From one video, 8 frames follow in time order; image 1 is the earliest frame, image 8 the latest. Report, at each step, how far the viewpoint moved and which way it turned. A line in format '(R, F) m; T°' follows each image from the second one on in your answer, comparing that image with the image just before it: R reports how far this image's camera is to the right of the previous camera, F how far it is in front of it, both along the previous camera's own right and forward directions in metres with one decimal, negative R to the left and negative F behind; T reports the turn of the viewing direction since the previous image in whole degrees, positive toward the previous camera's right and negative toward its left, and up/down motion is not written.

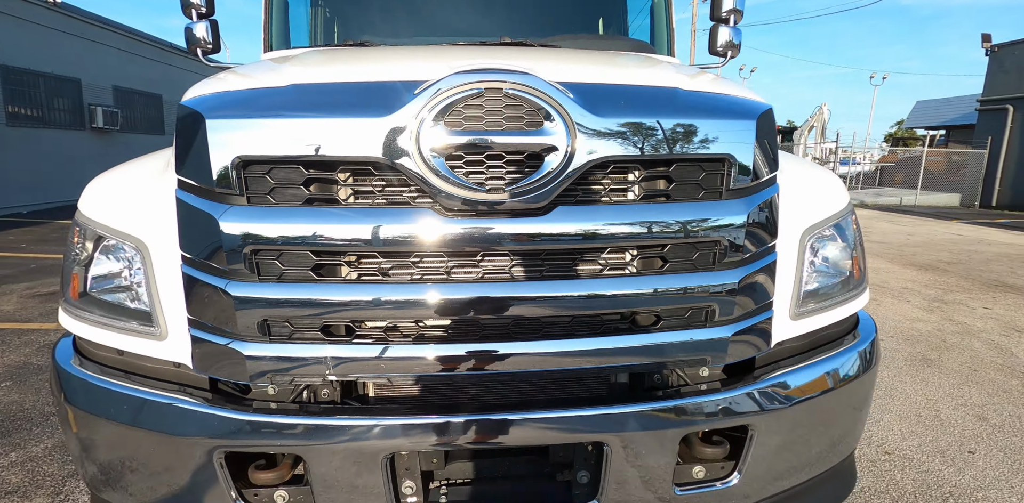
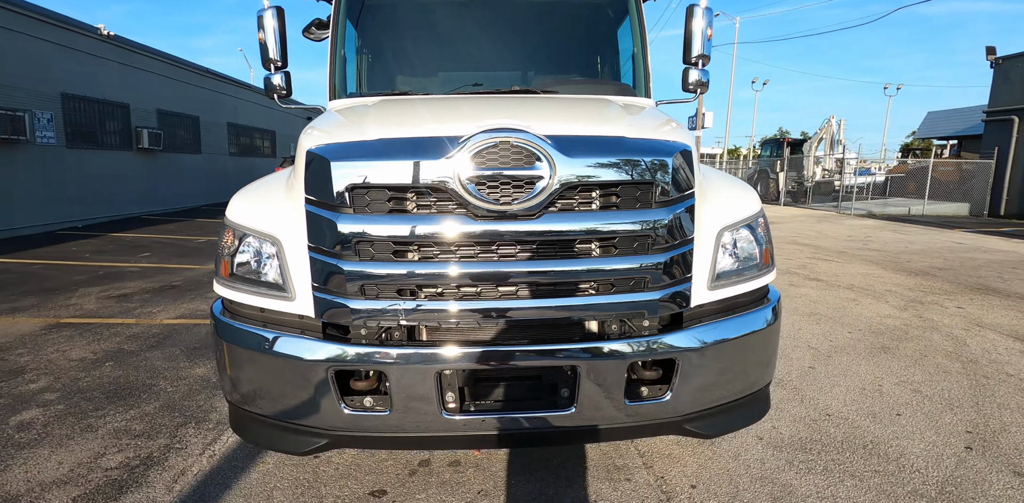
(0.0, -0.6) m; -2°
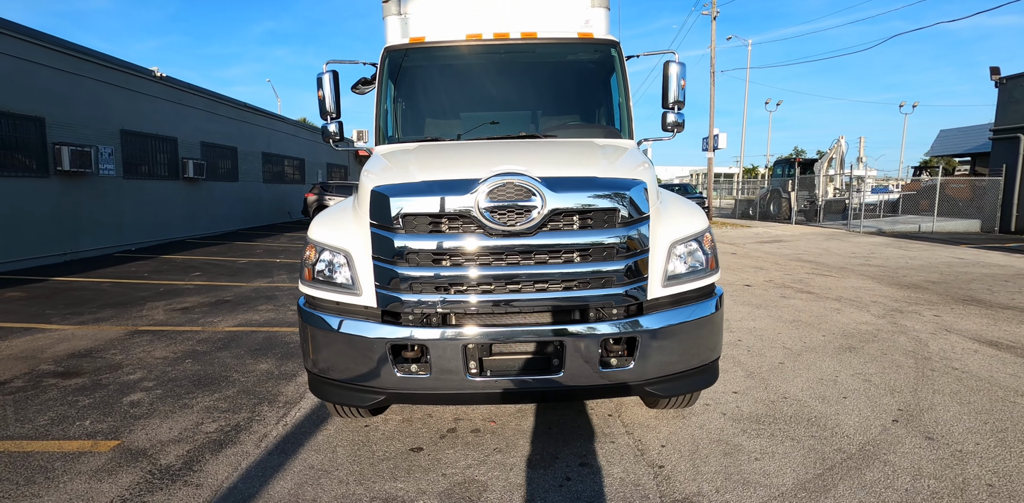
(+0.1, -0.6) m; -2°
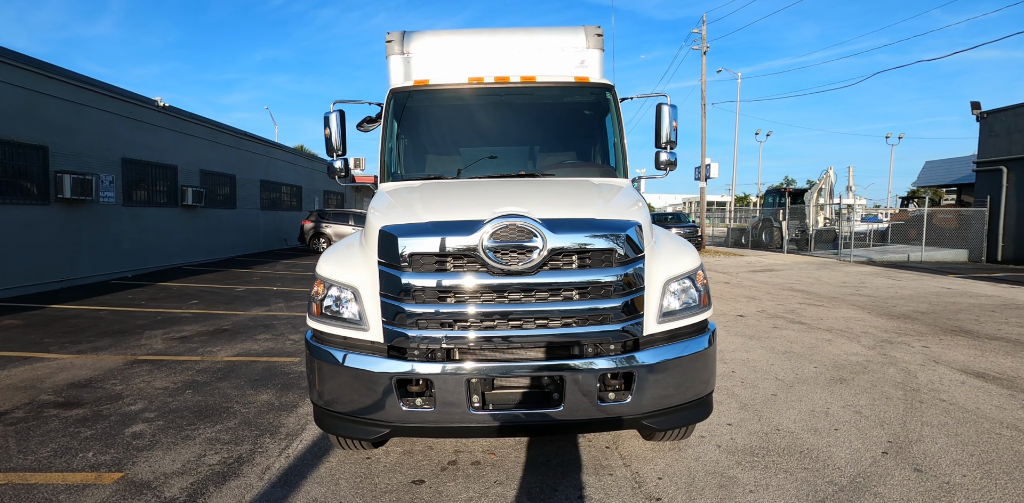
(0.0, -0.1) m; +1°
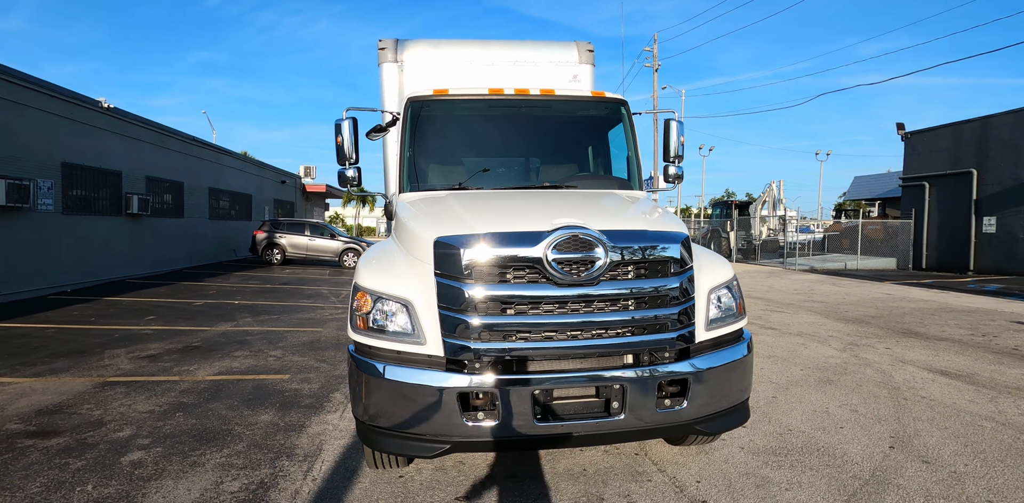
(-0.5, 0.0) m; +6°
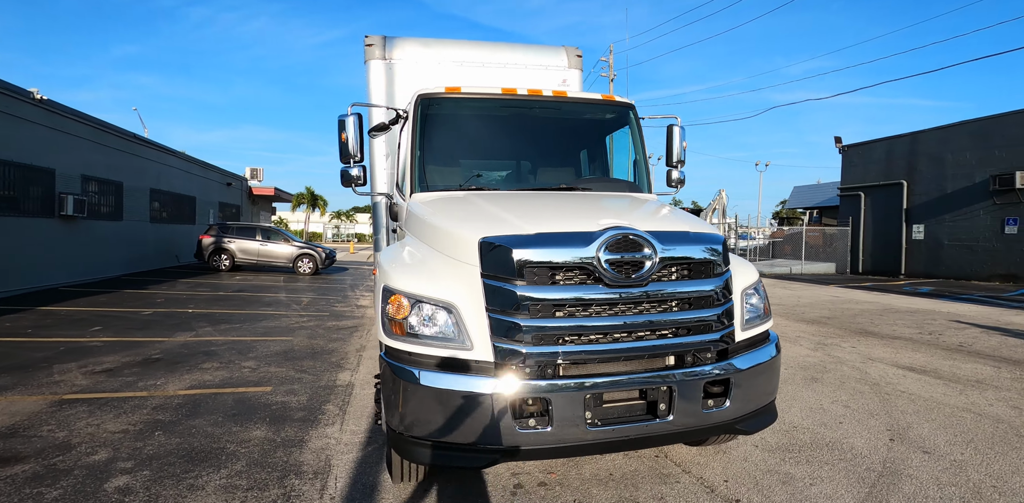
(-0.5, +0.1) m; +6°
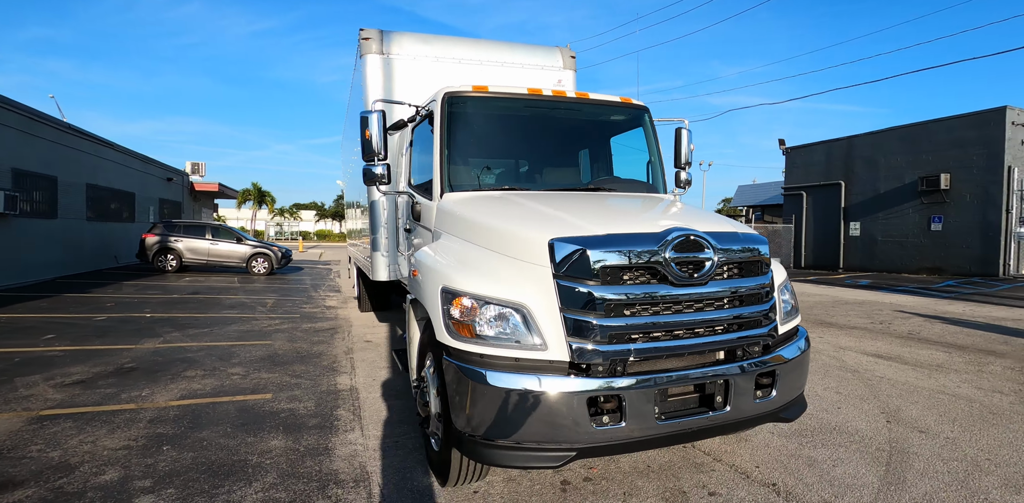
(-0.6, 0.0) m; +6°
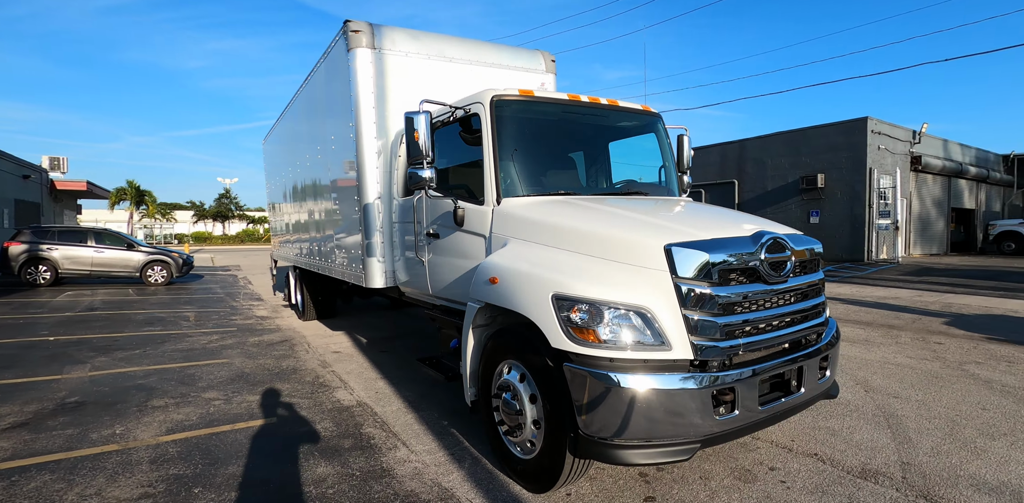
(-1.0, +0.1) m; +12°
